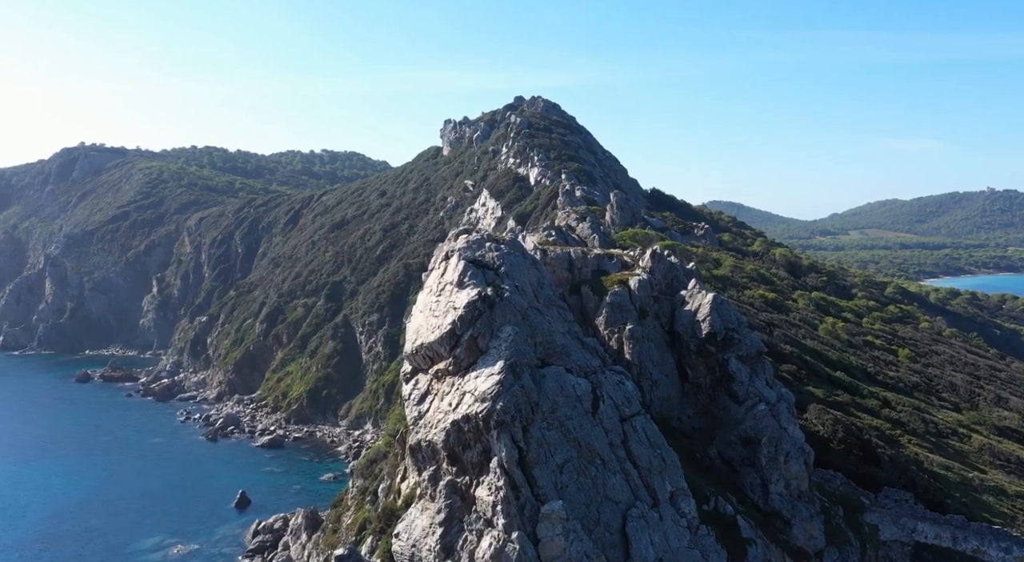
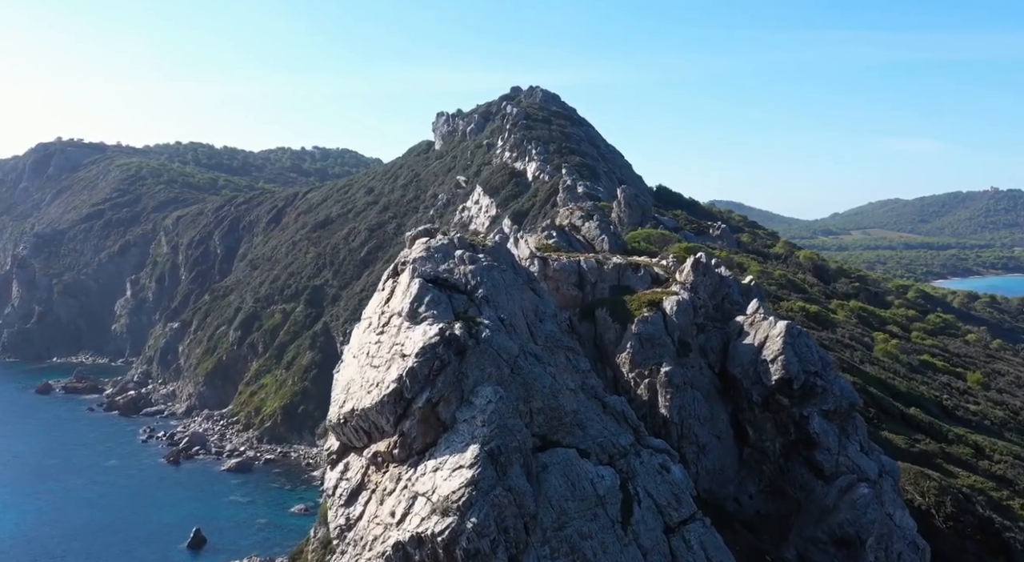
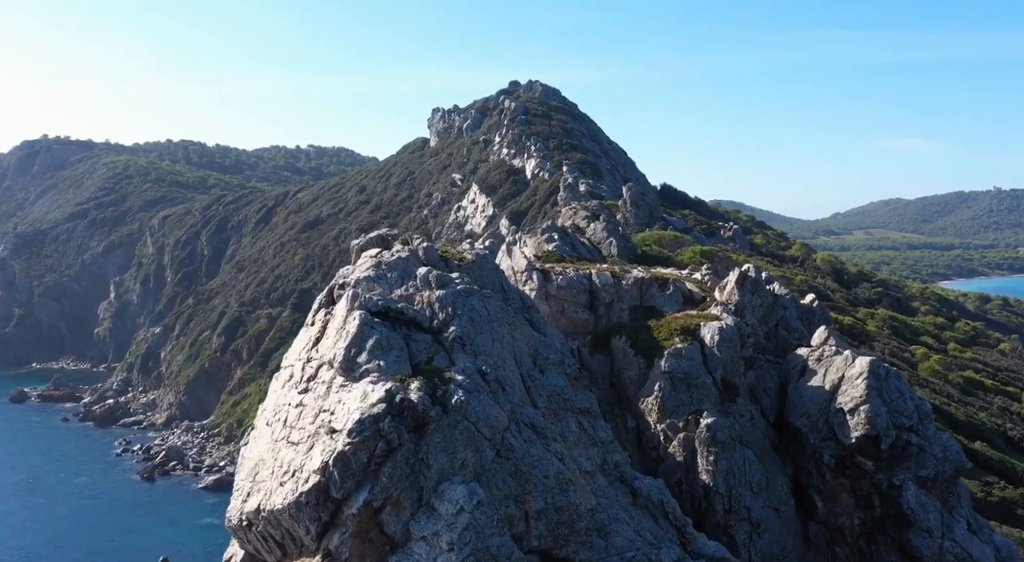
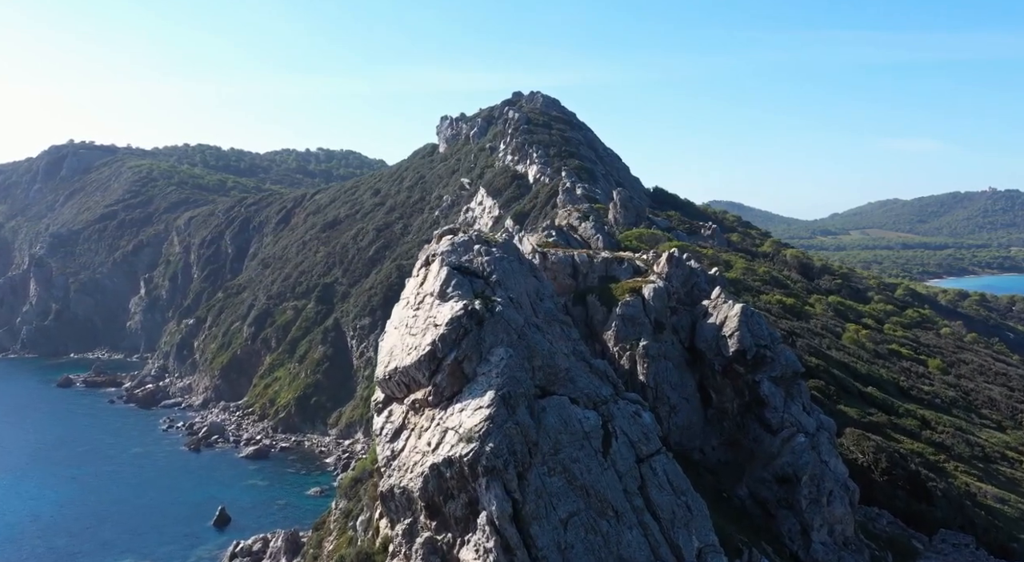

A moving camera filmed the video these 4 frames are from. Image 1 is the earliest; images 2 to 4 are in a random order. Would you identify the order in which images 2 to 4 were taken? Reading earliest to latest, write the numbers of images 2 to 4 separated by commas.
4, 2, 3
